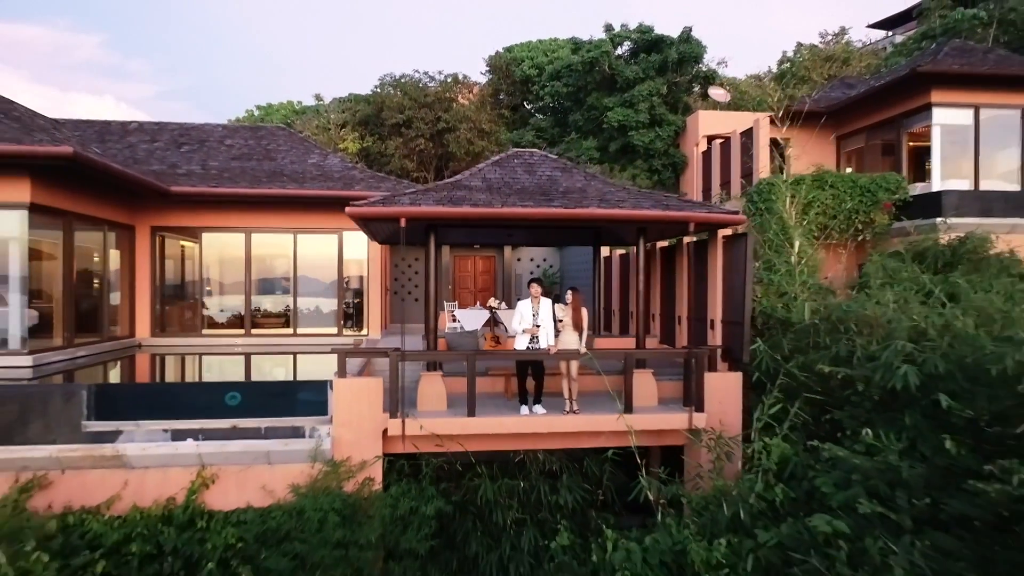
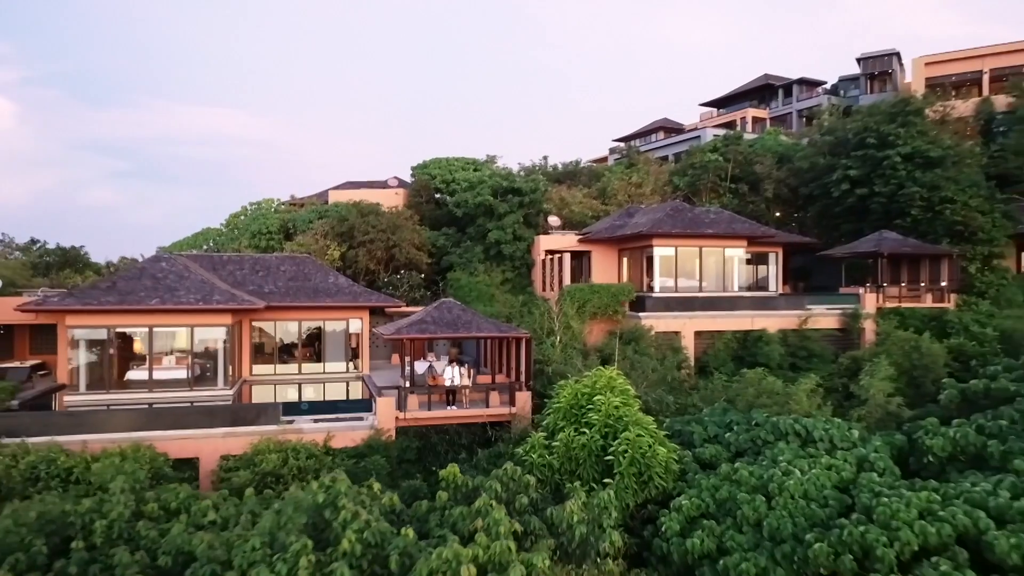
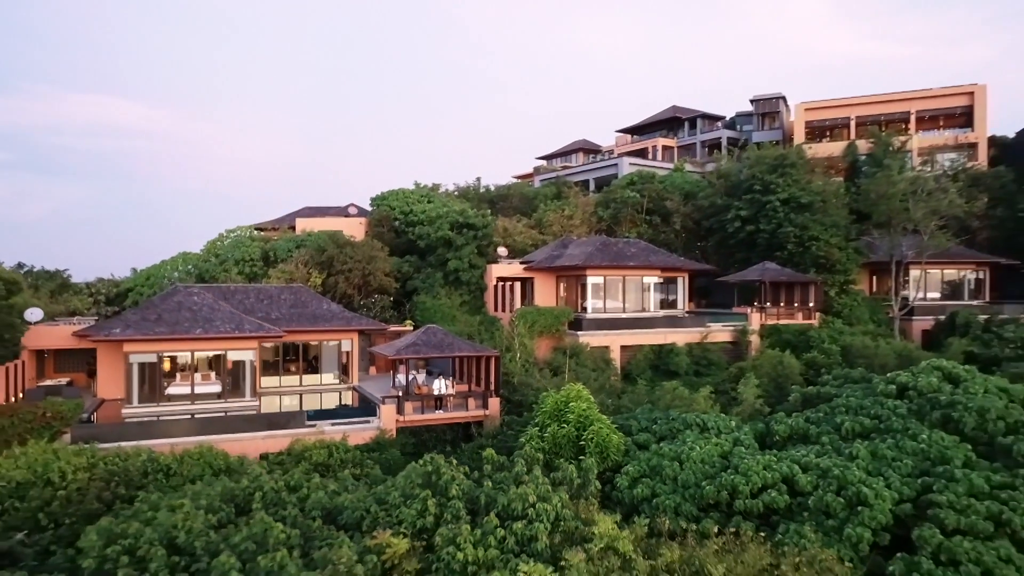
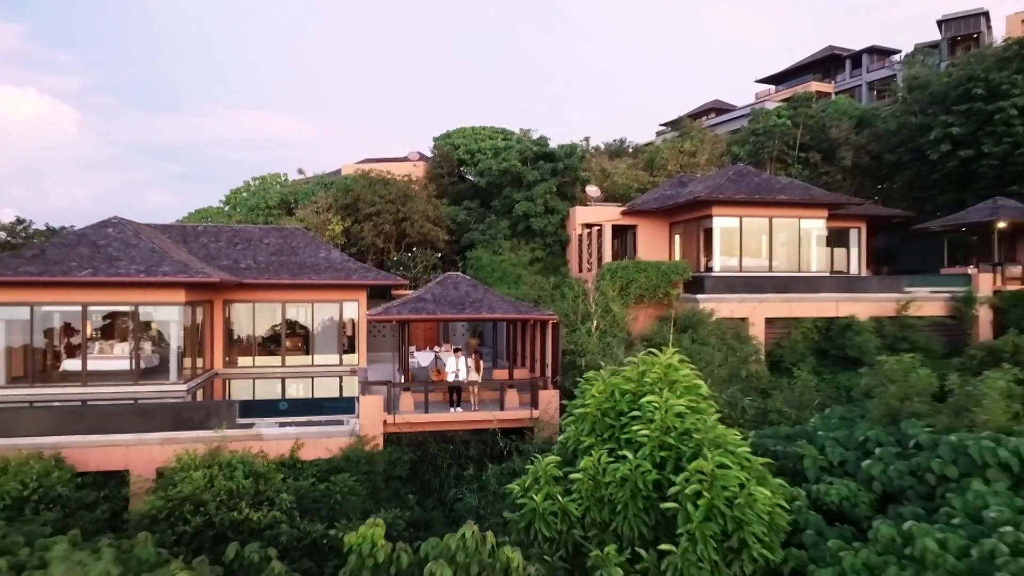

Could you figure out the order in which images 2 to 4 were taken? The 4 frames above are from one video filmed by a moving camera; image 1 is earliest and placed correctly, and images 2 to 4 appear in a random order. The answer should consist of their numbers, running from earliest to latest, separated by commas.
4, 2, 3
